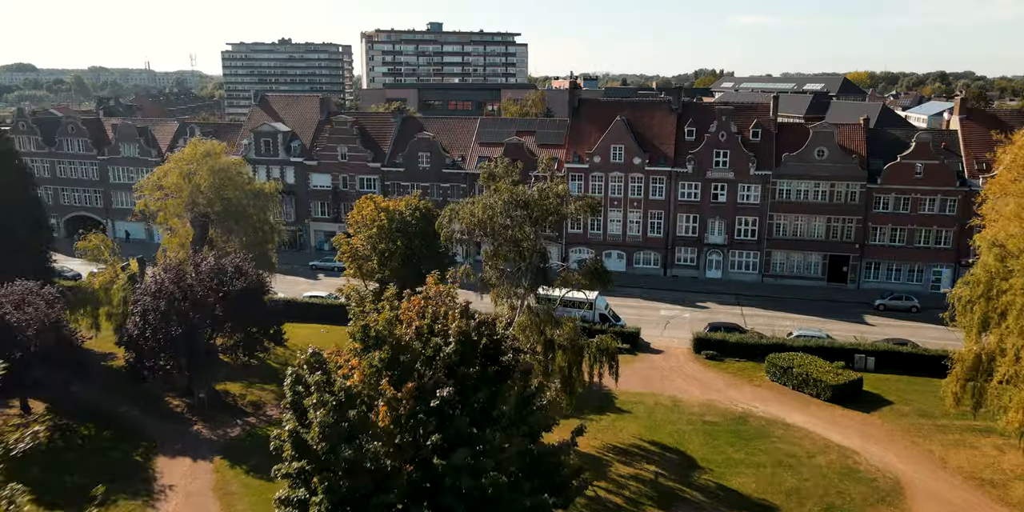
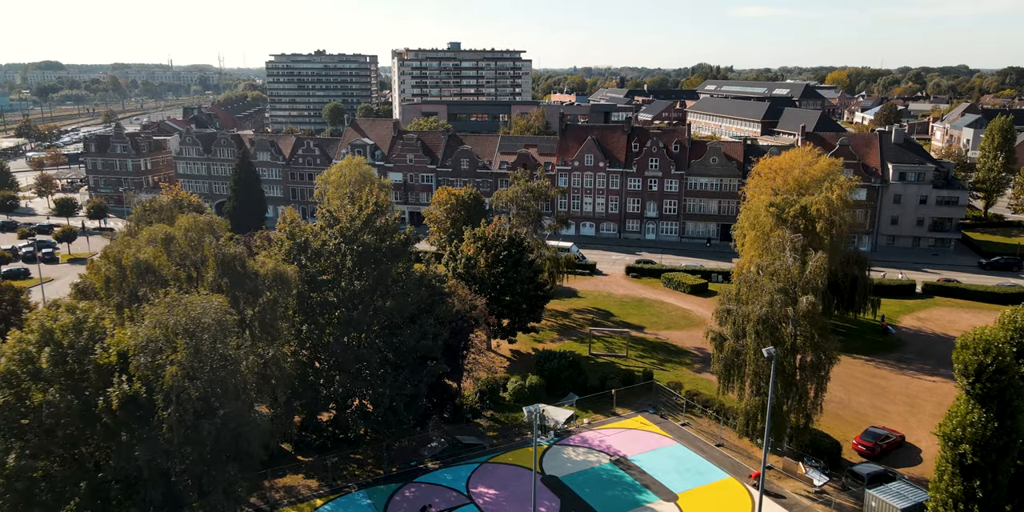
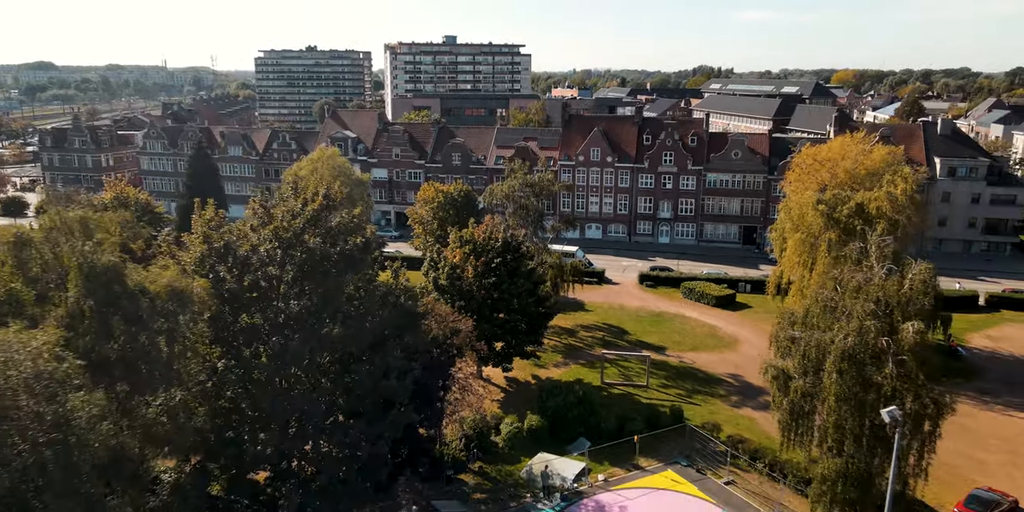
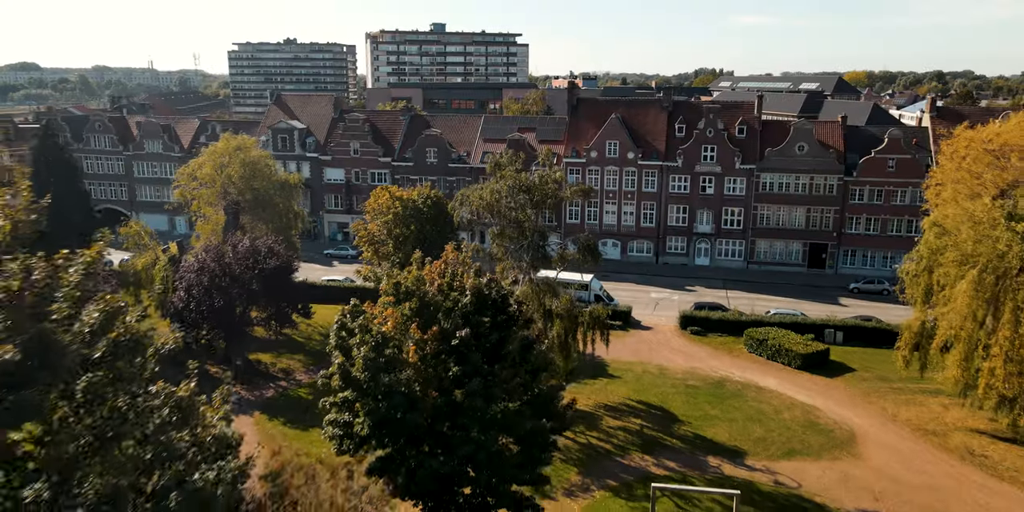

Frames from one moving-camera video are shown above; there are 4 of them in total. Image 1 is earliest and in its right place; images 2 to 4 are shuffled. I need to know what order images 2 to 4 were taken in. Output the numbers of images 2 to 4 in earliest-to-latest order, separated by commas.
4, 3, 2
